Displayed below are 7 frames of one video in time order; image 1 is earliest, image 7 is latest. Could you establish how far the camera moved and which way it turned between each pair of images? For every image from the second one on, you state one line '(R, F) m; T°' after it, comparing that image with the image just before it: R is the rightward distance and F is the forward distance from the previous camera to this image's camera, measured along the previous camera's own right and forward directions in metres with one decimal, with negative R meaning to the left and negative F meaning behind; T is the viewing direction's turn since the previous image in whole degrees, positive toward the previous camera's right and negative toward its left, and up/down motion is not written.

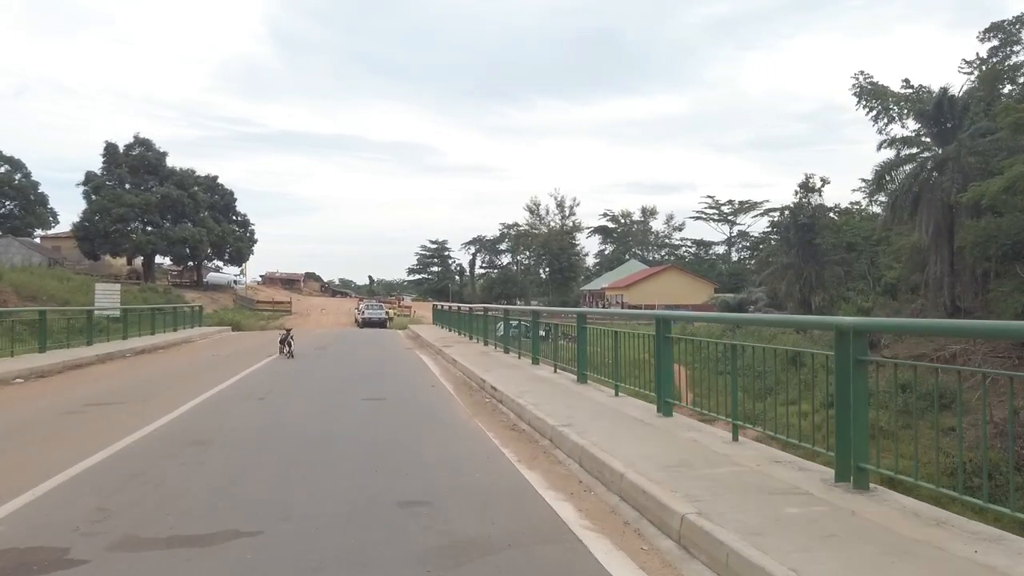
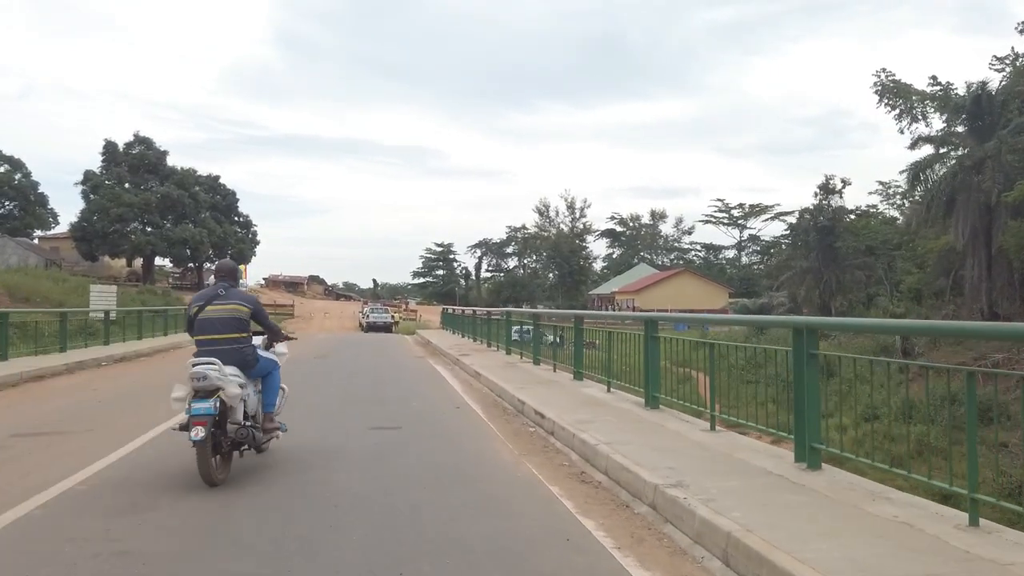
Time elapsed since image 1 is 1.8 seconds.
(-0.3, +1.5) m; 0°
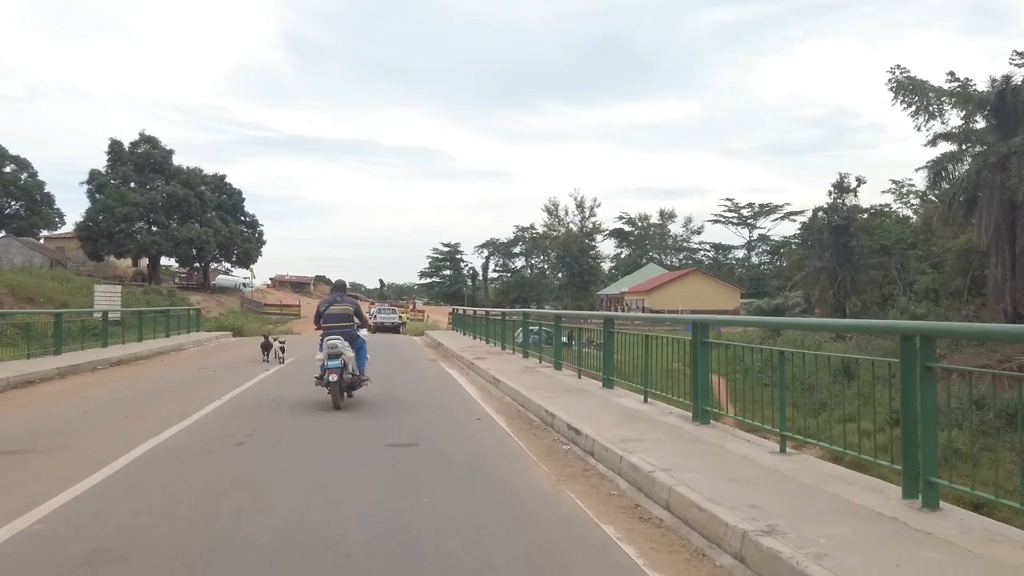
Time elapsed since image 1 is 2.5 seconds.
(-0.2, +0.6) m; 0°
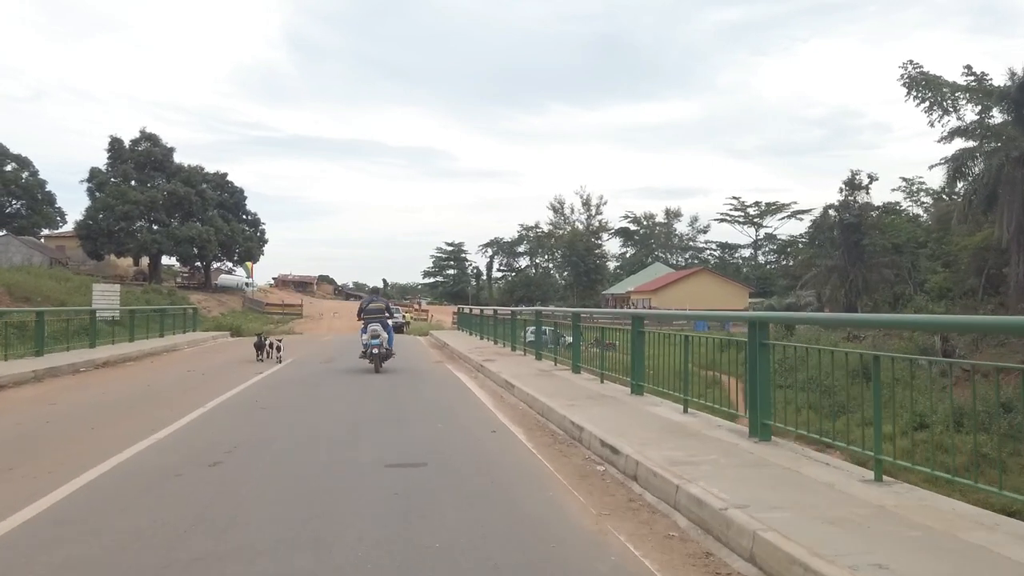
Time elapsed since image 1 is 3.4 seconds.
(-0.1, +0.8) m; 0°
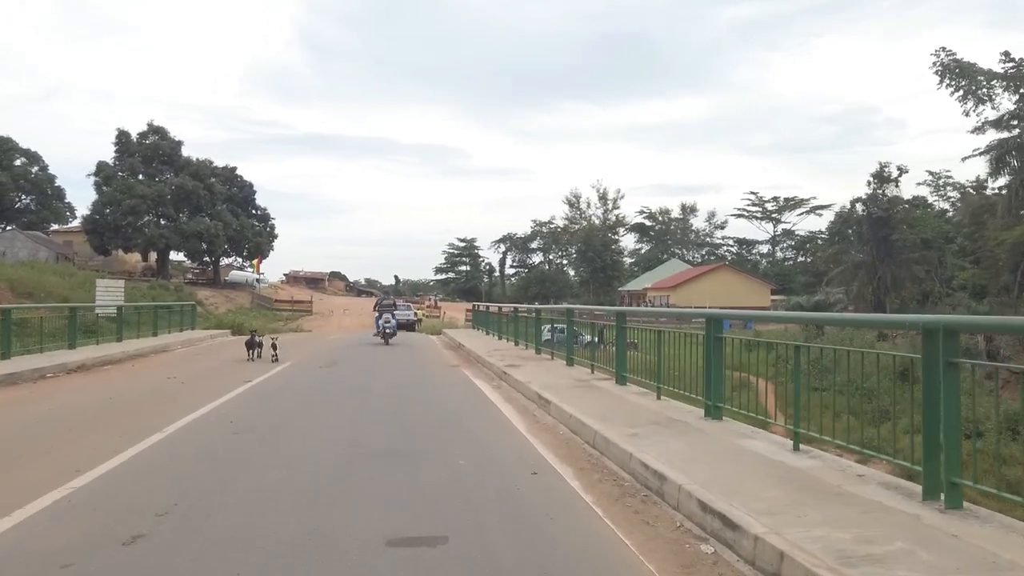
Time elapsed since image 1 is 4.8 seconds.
(-0.2, +1.3) m; -1°
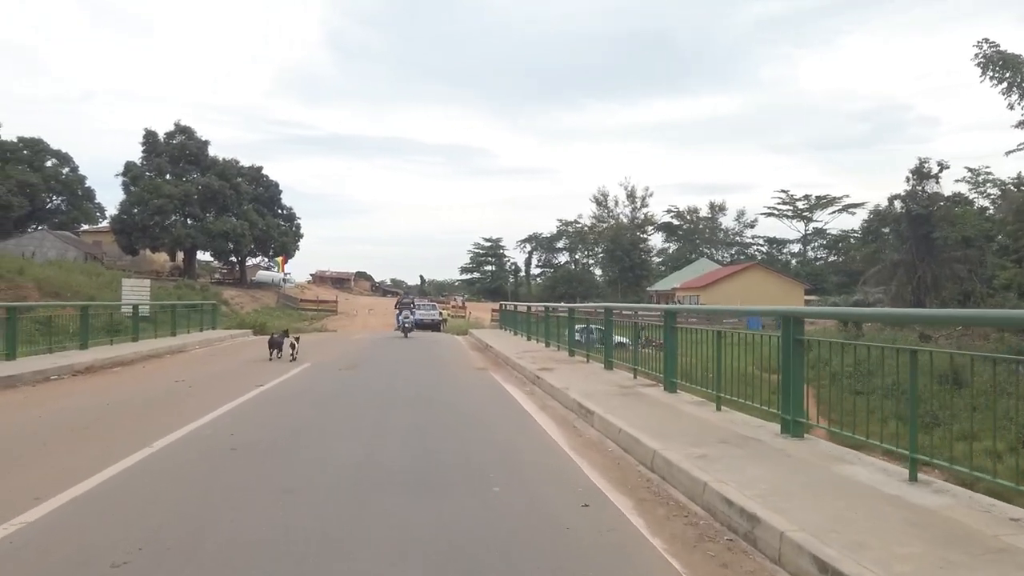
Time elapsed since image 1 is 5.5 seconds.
(-0.1, +0.7) m; -2°
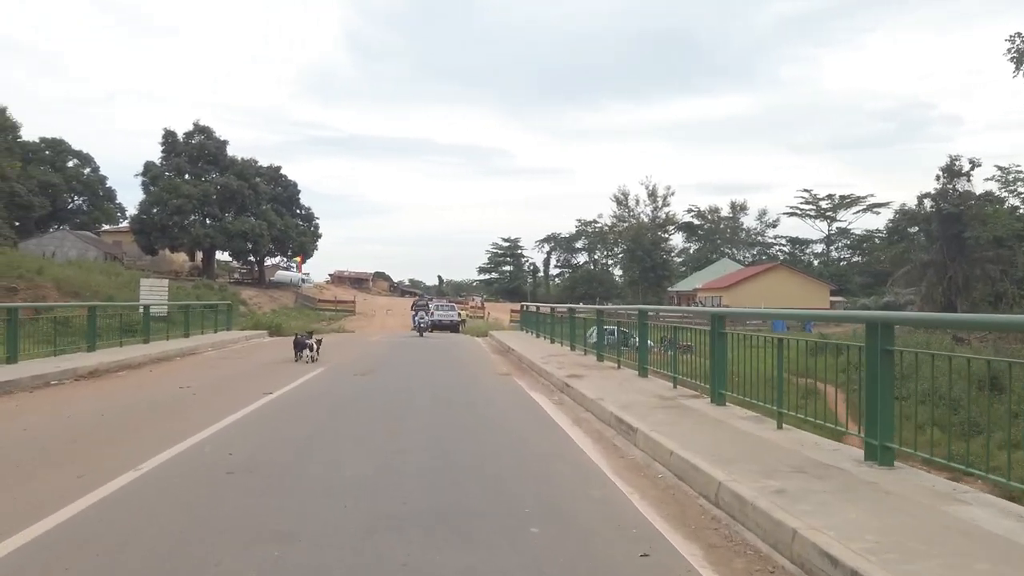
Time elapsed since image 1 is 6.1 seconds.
(-0.1, +0.6) m; -1°
